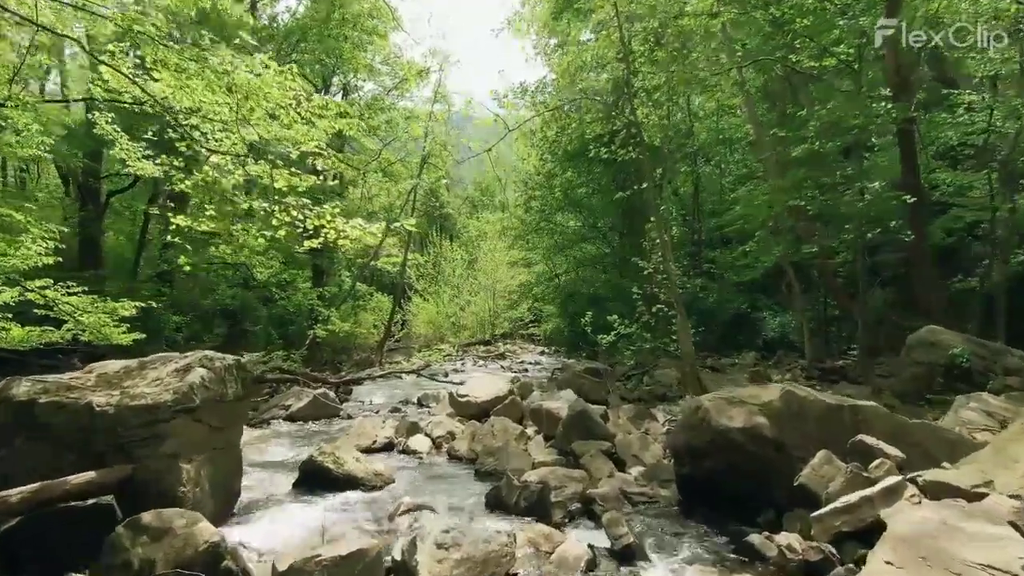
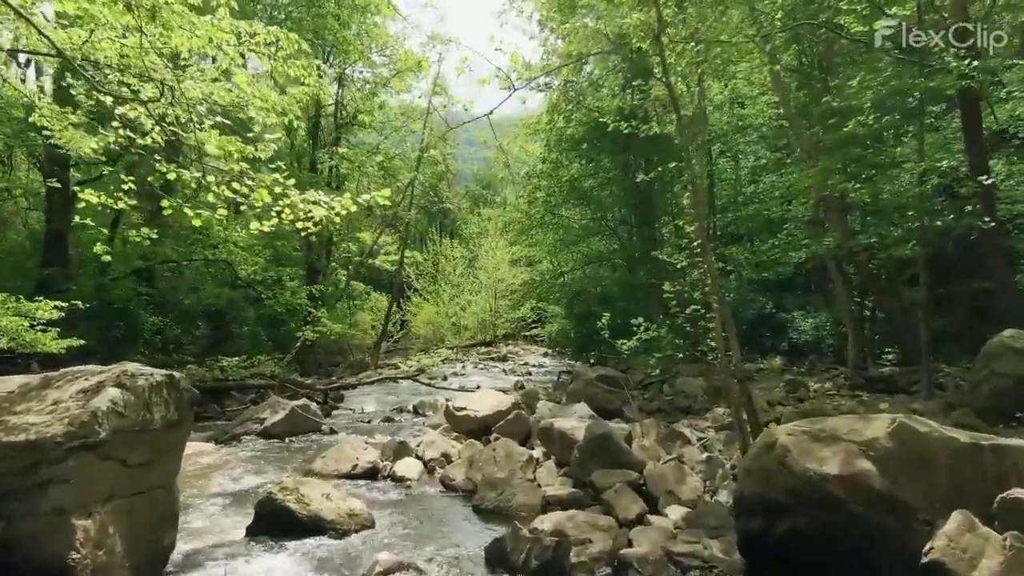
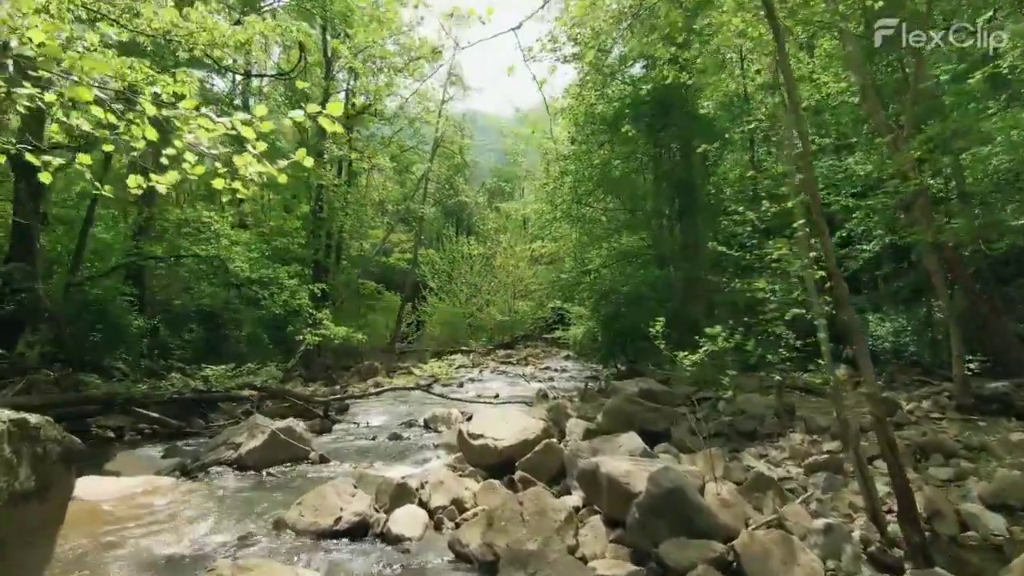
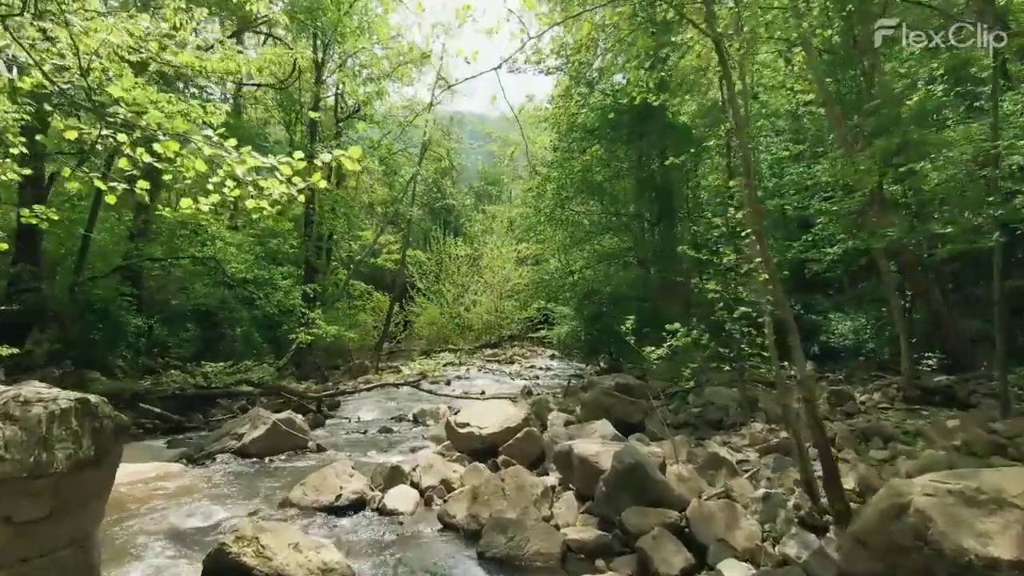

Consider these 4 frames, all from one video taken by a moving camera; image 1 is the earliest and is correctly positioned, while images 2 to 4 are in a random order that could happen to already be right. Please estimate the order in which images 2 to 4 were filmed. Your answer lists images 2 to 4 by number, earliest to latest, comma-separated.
2, 4, 3
